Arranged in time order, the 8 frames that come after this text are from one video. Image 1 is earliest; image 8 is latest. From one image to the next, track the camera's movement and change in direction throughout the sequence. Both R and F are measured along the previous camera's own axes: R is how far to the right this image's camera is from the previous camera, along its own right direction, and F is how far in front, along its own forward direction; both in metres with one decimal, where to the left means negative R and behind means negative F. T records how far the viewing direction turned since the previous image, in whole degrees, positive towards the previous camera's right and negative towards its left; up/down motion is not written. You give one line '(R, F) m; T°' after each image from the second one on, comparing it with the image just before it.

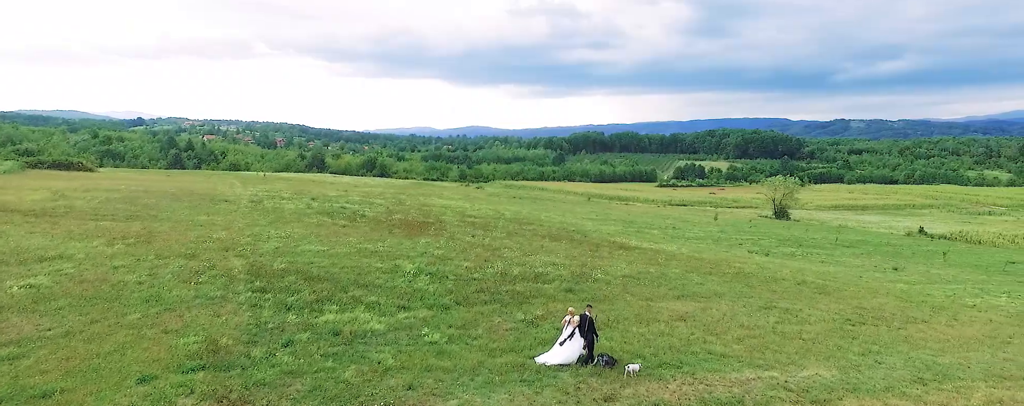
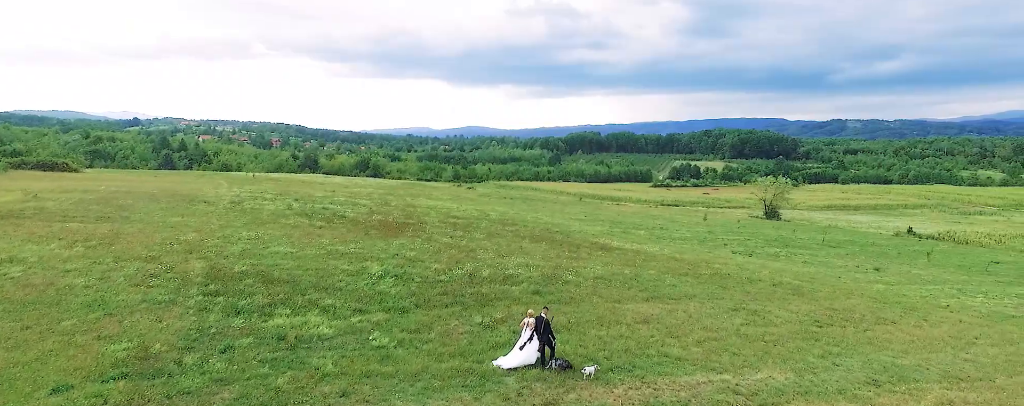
(+1.0, +0.1) m; 0°
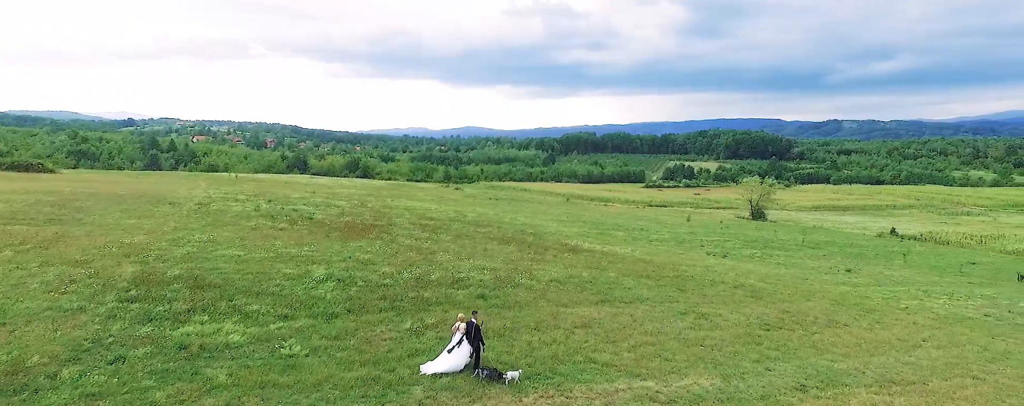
(+1.7, +0.2) m; +1°
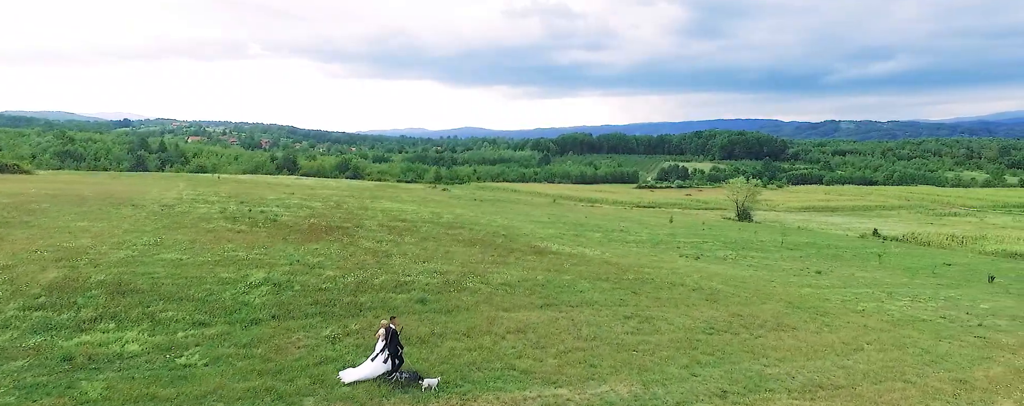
(+1.9, +0.3) m; +1°
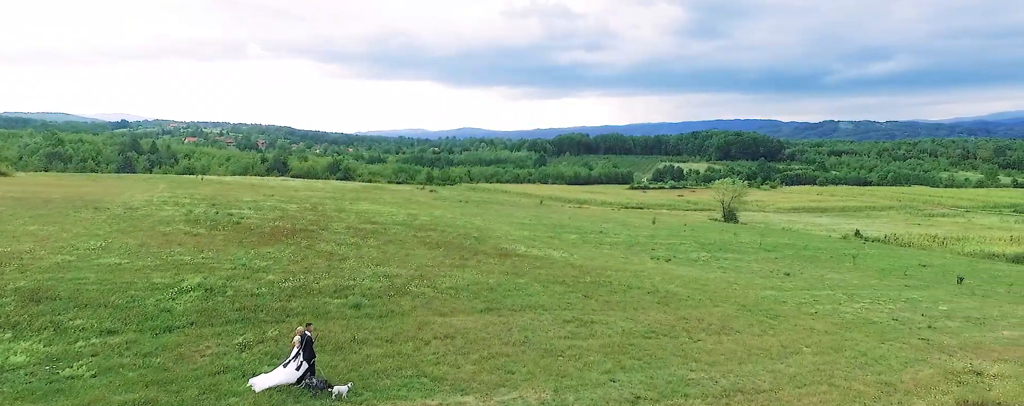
(+2.0, +0.1) m; +1°
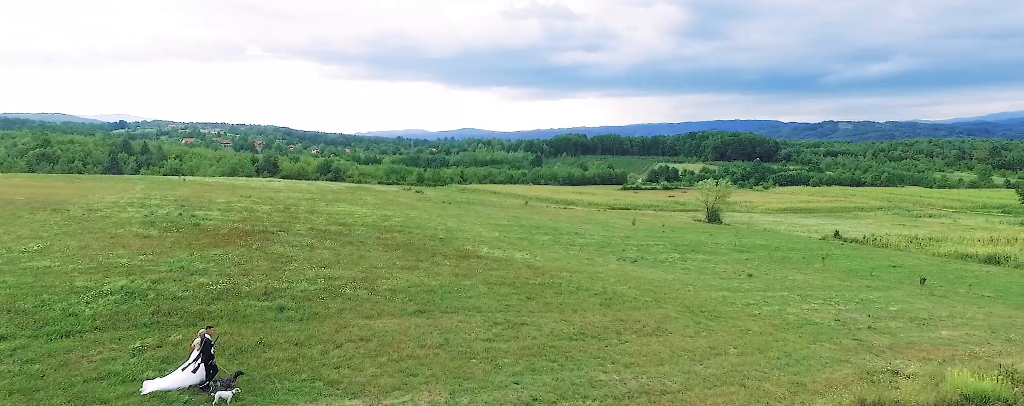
(+2.4, -0.1) m; +1°
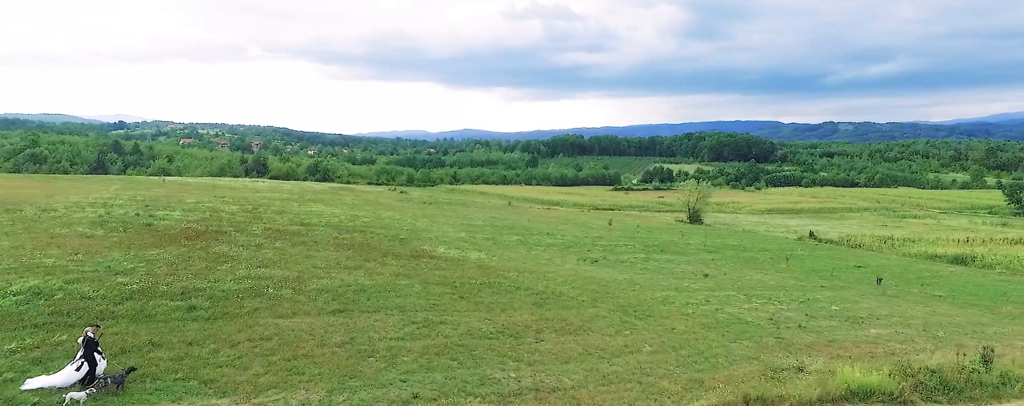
(+2.9, -0.2) m; +1°
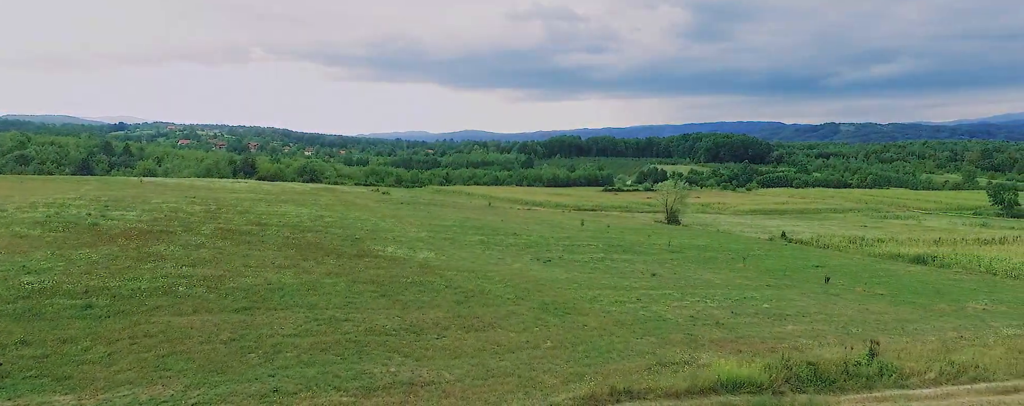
(+3.5, -0.4) m; +1°
